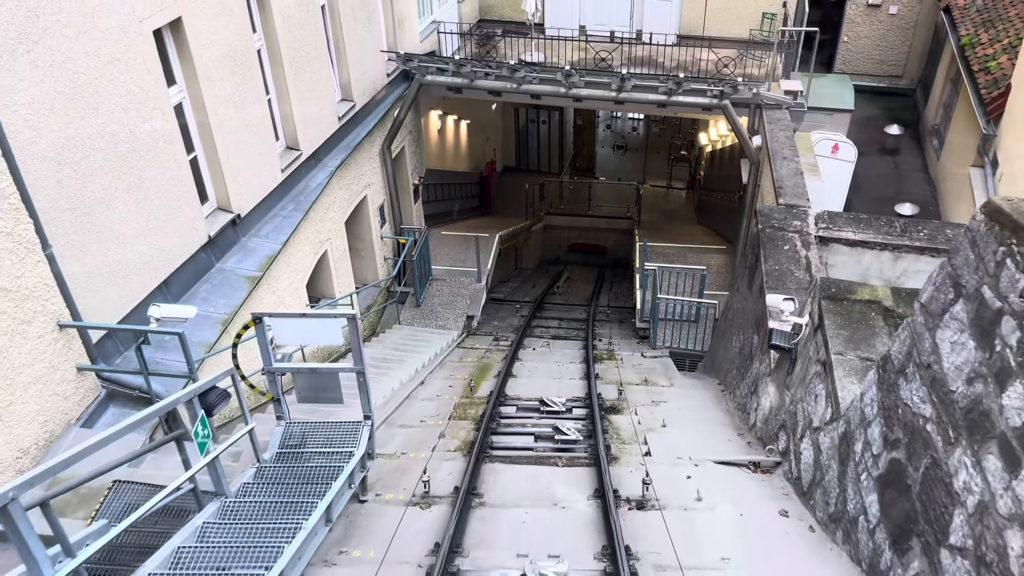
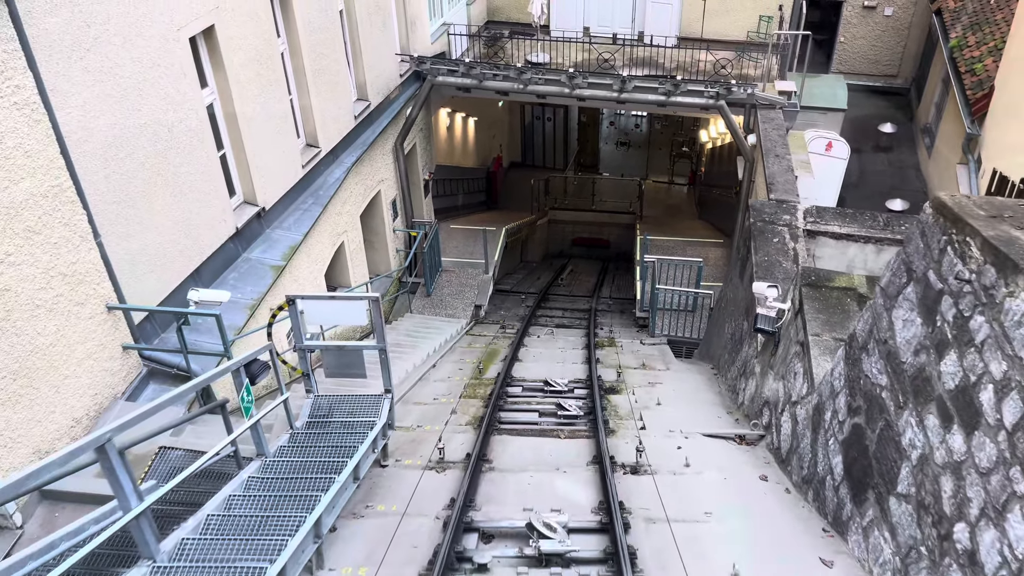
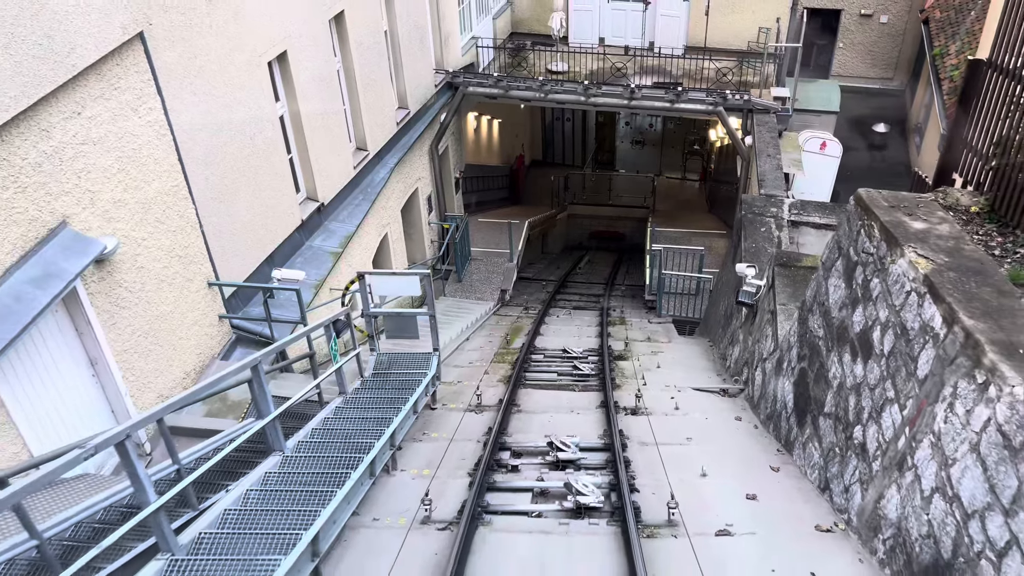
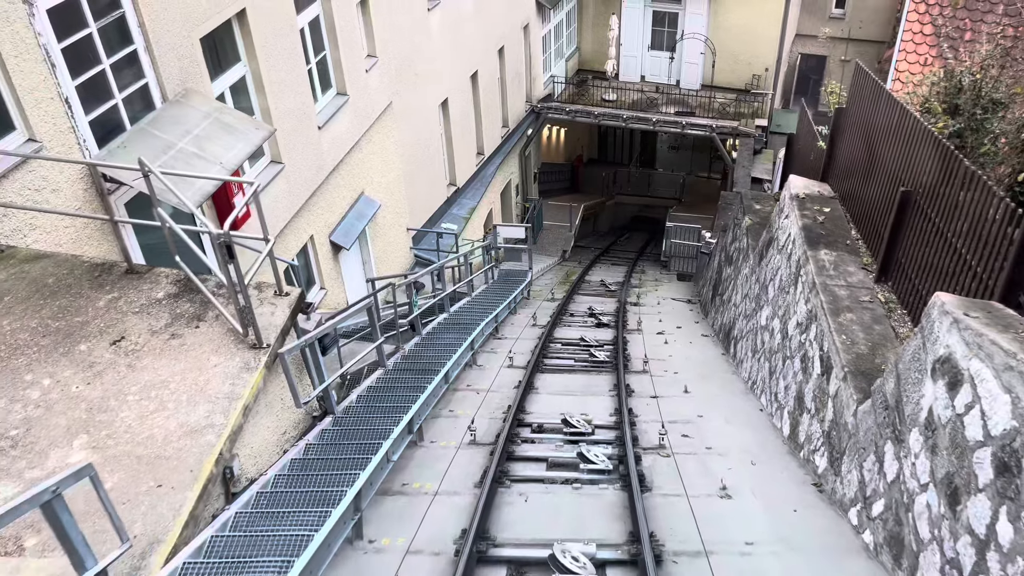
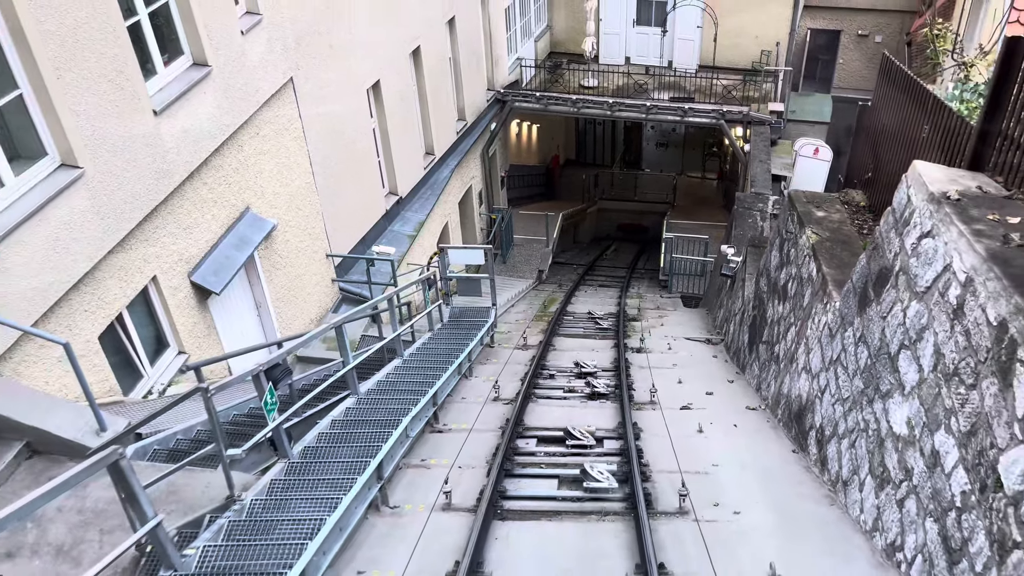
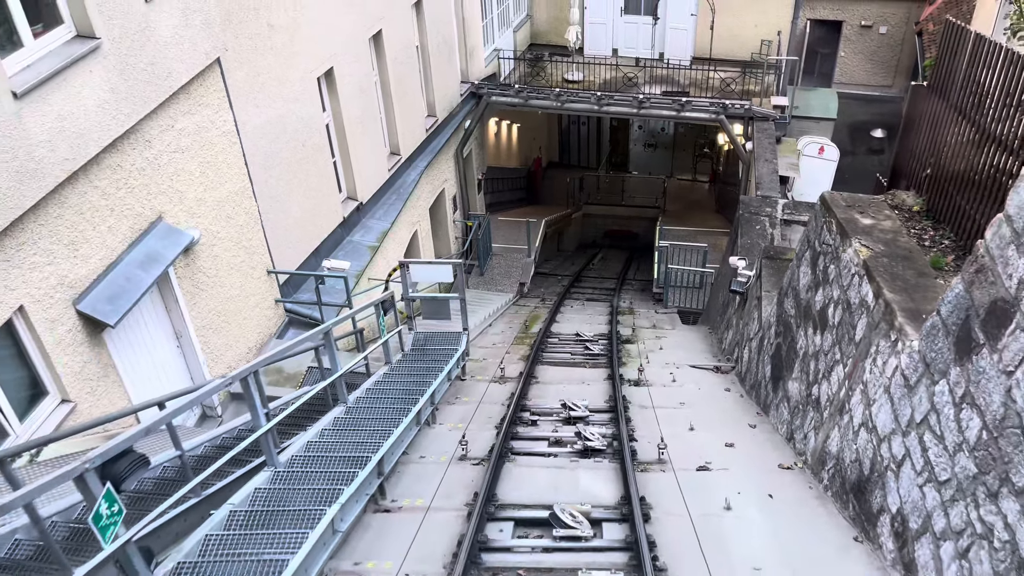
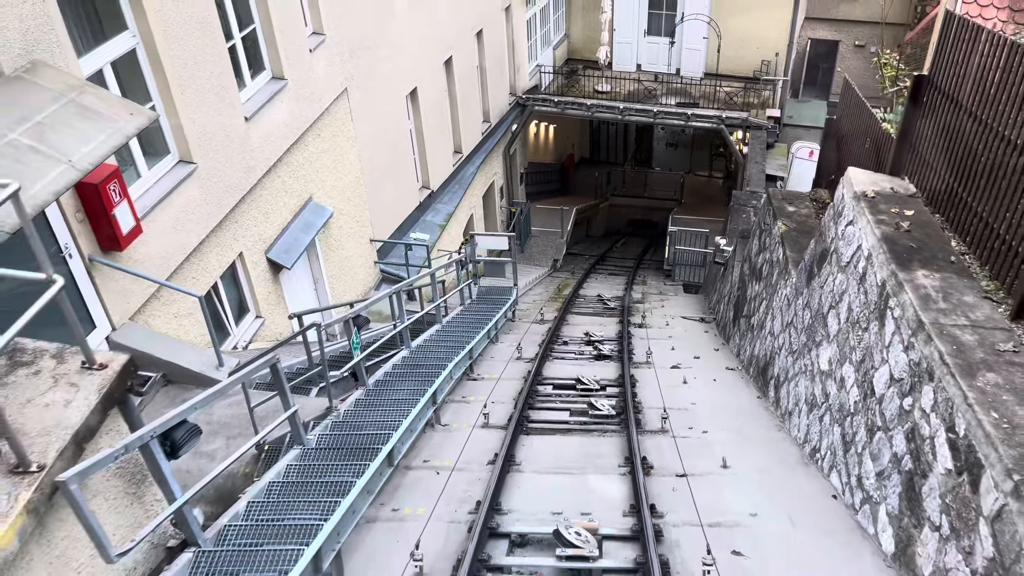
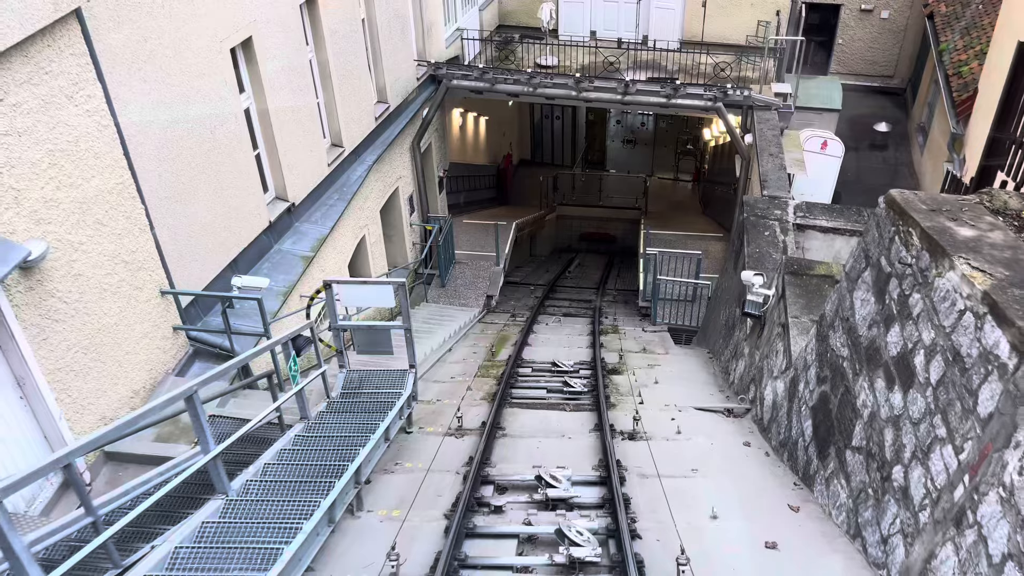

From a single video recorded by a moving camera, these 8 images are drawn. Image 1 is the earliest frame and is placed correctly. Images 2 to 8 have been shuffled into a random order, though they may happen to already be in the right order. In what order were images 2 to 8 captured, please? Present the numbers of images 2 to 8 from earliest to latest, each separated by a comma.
2, 8, 3, 6, 5, 7, 4
